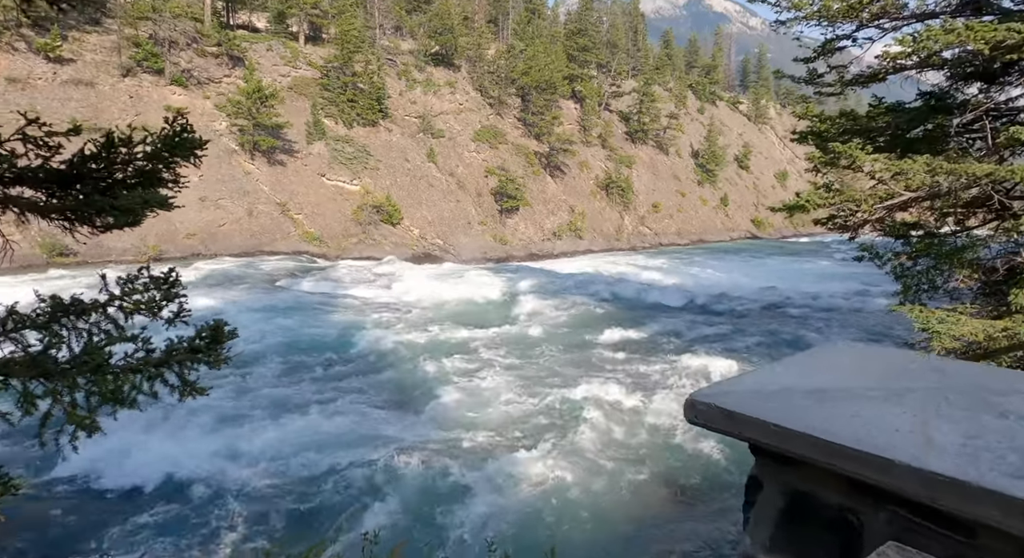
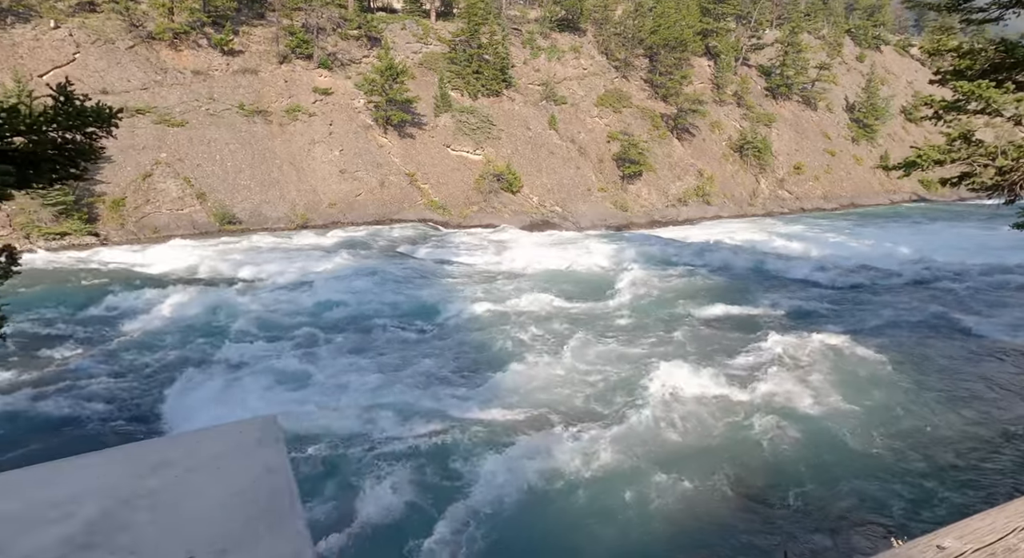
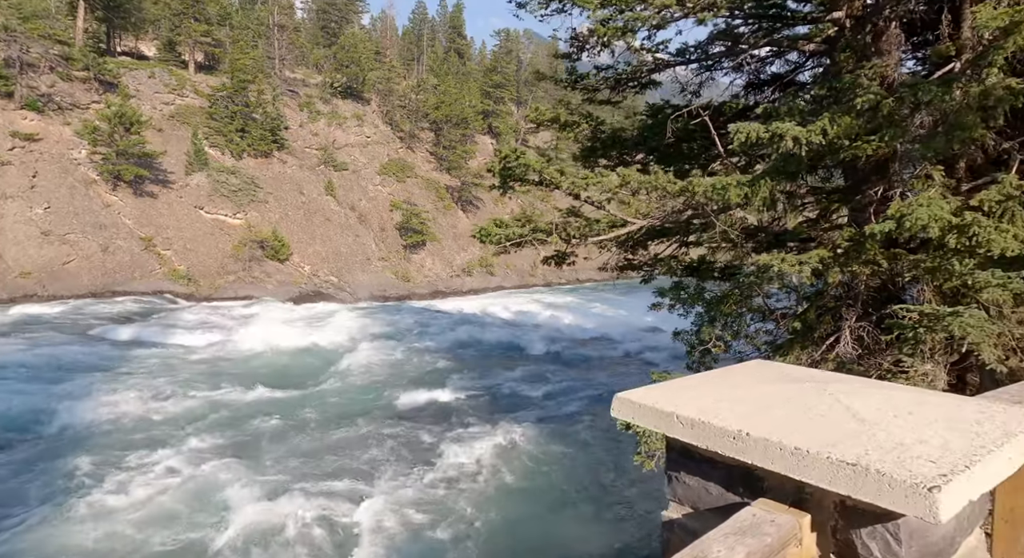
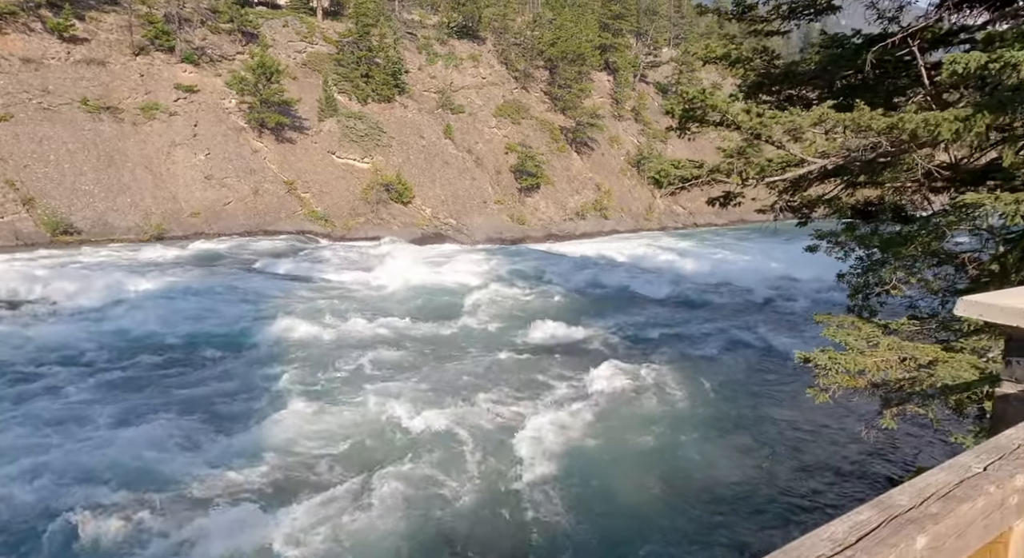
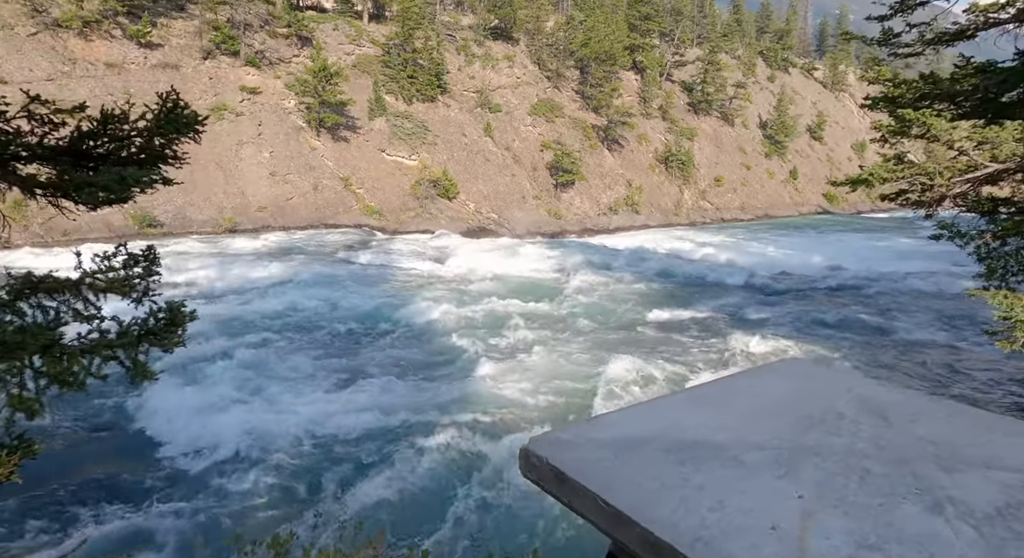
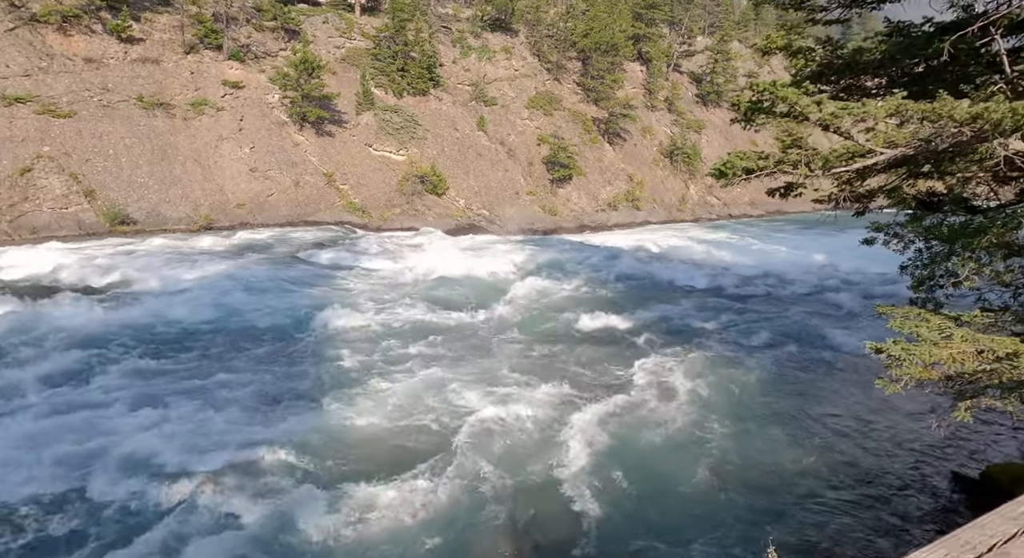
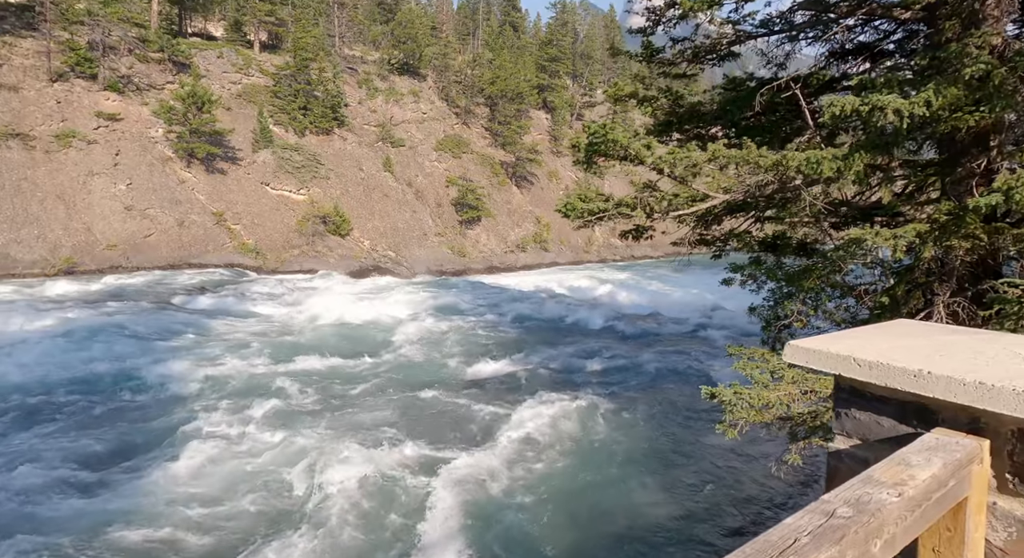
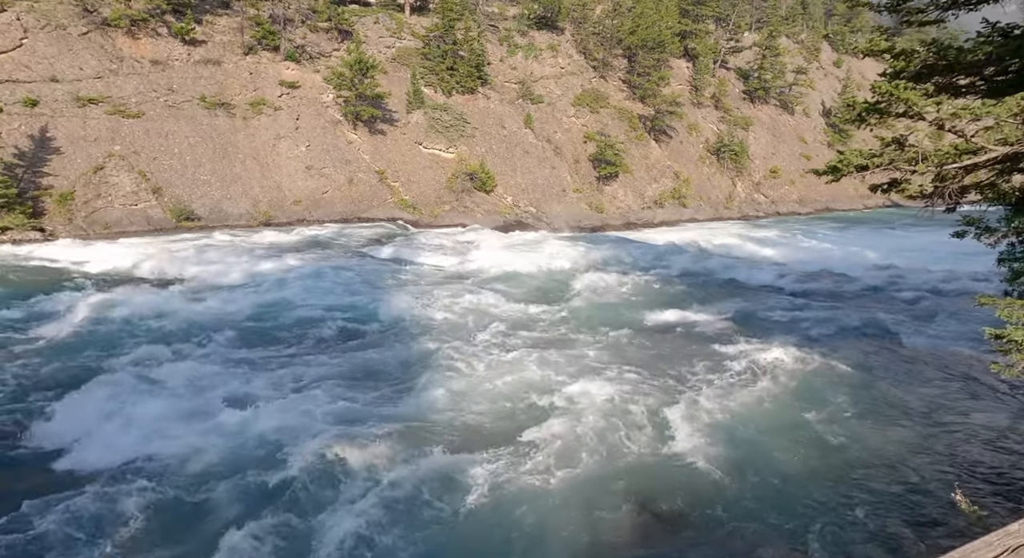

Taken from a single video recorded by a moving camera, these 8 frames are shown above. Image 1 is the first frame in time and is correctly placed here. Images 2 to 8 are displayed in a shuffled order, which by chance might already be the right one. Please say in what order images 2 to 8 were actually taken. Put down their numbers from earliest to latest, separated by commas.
5, 2, 8, 6, 4, 7, 3
